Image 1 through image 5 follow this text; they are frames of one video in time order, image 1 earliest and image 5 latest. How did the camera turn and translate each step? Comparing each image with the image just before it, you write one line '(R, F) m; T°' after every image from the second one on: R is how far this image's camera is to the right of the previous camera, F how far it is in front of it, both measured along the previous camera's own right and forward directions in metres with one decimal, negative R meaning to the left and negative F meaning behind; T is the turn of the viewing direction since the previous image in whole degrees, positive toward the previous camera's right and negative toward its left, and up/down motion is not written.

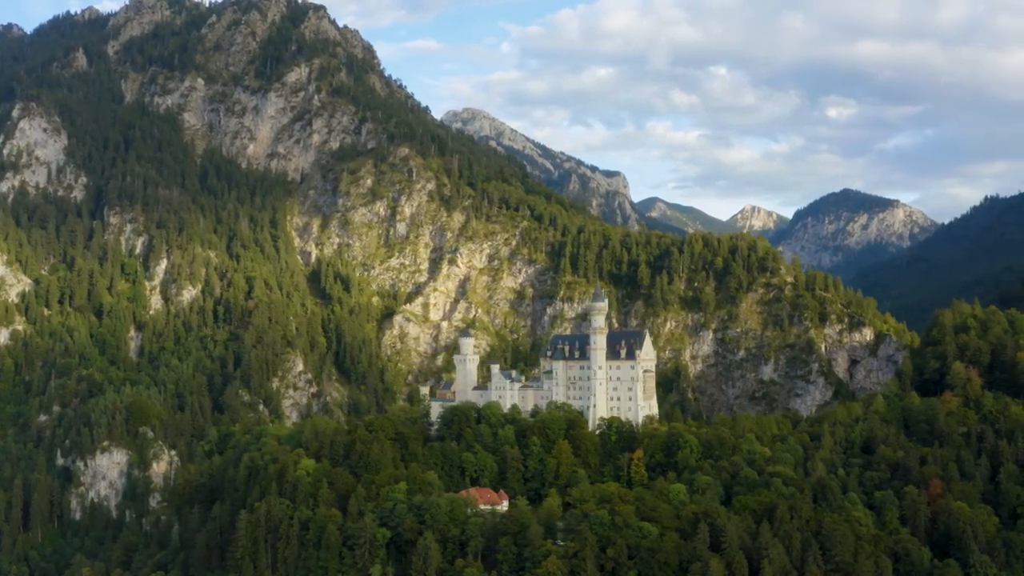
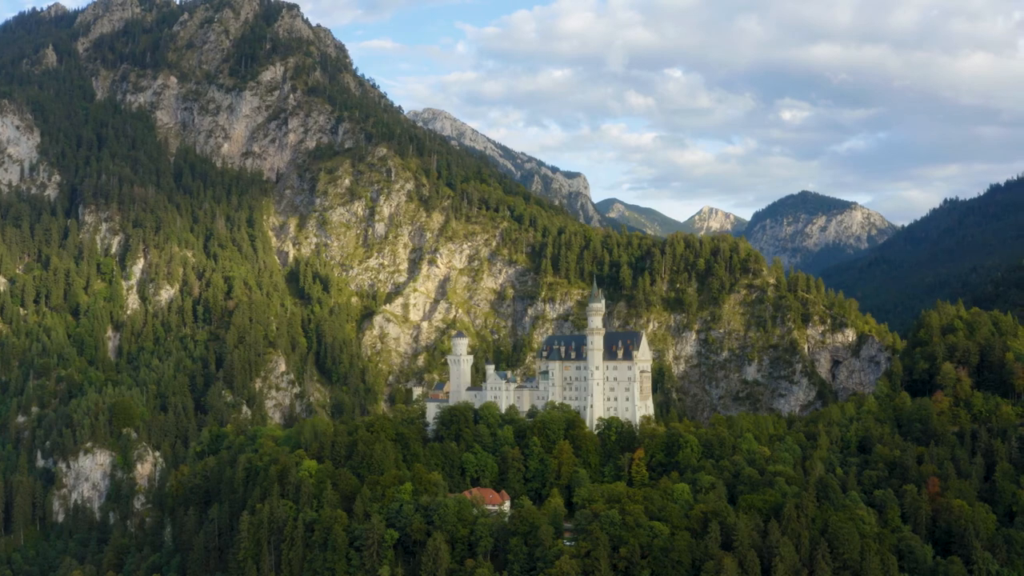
(-4.1, -0.2) m; +2°
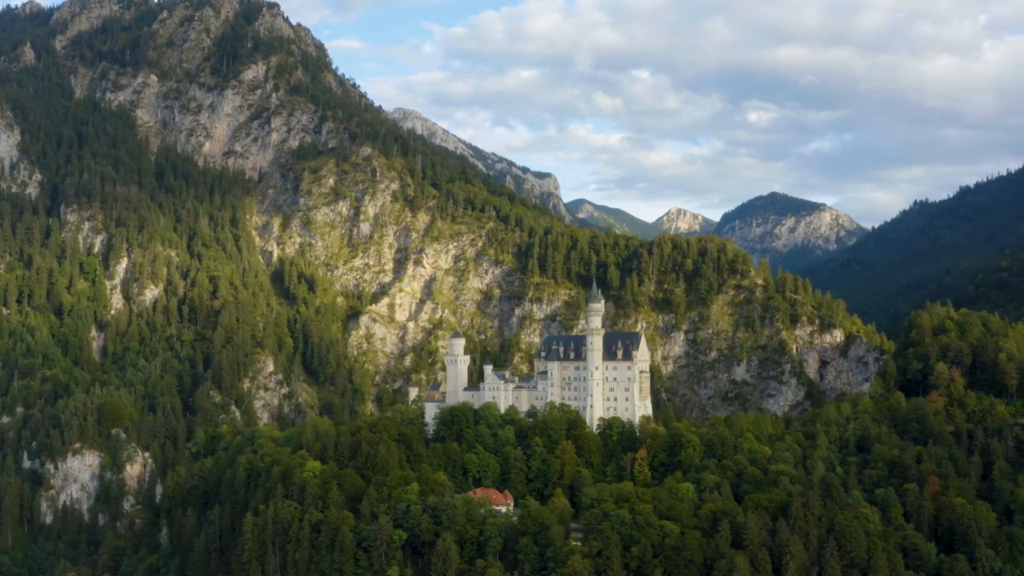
(-3.2, -0.2) m; +1°
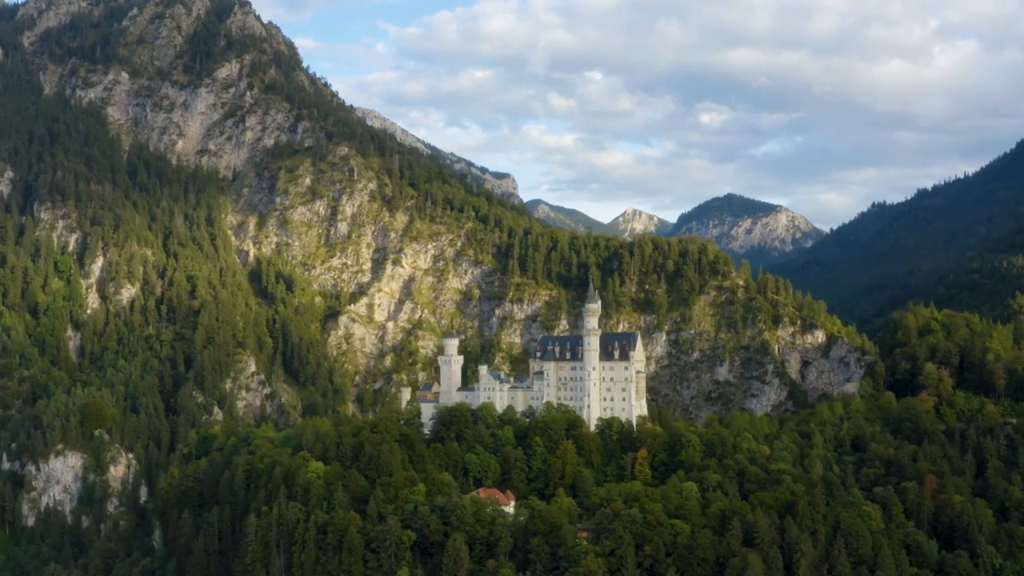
(-4.3, -0.3) m; +2°
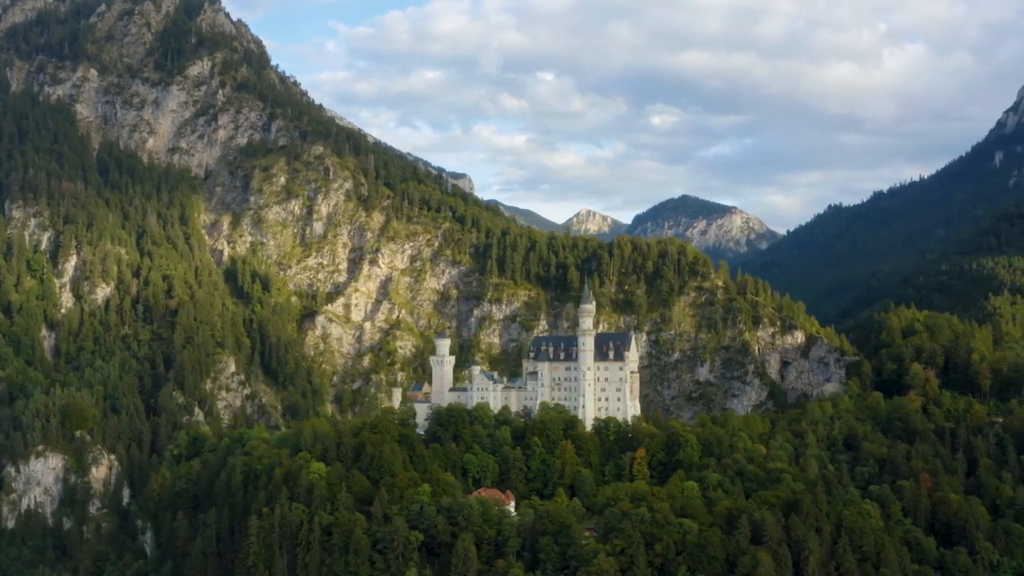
(-4.3, -0.4) m; +2°
